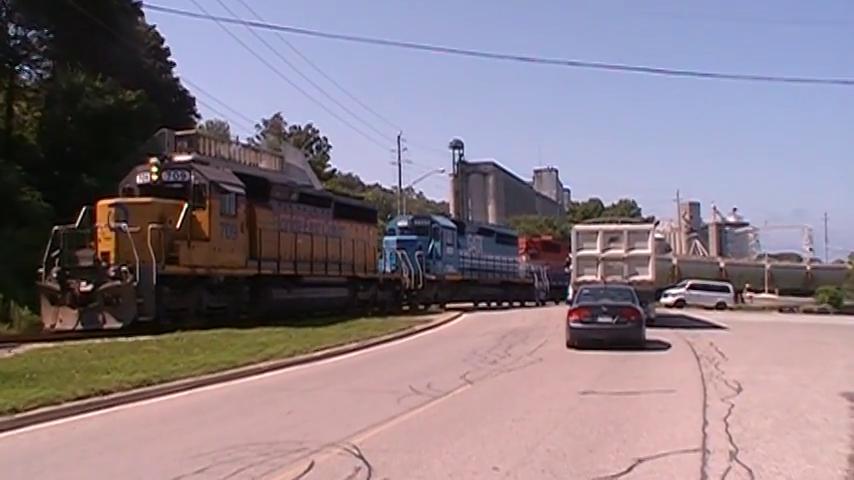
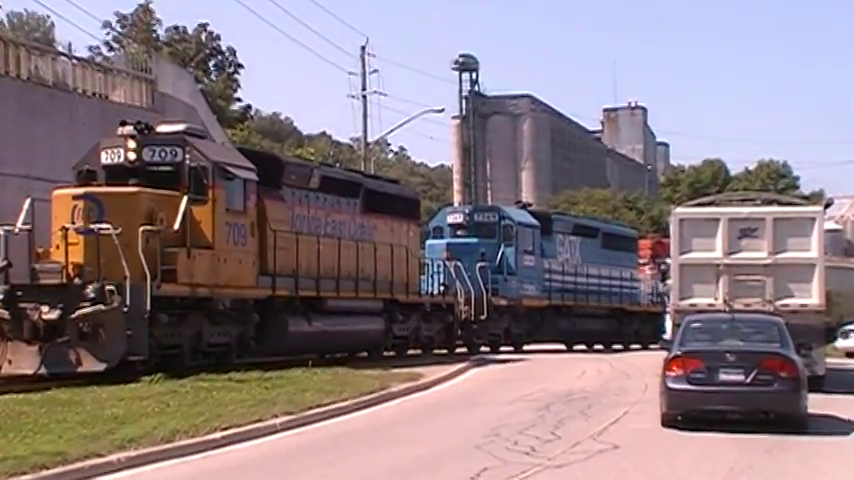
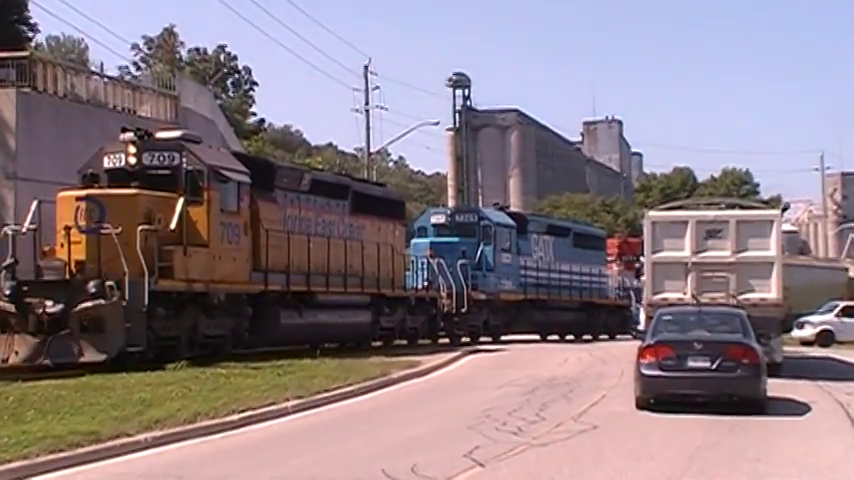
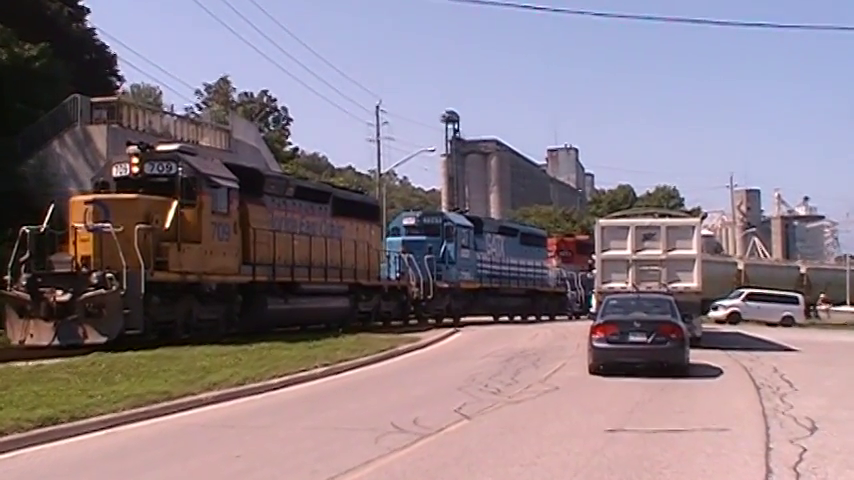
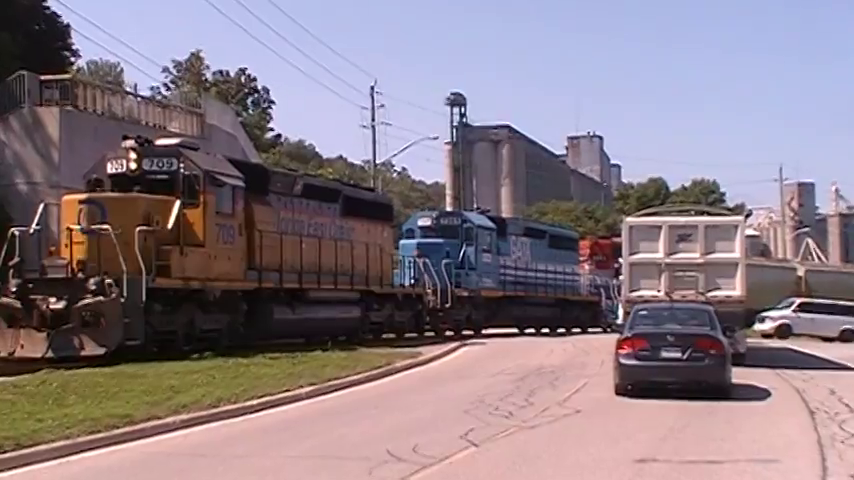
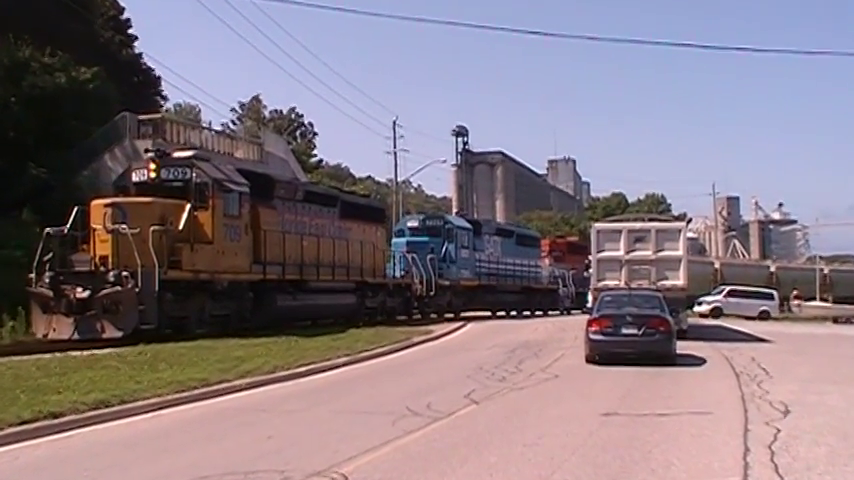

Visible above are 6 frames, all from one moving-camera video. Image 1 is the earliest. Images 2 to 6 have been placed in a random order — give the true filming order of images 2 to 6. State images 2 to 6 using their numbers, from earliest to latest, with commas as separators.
6, 4, 5, 3, 2
